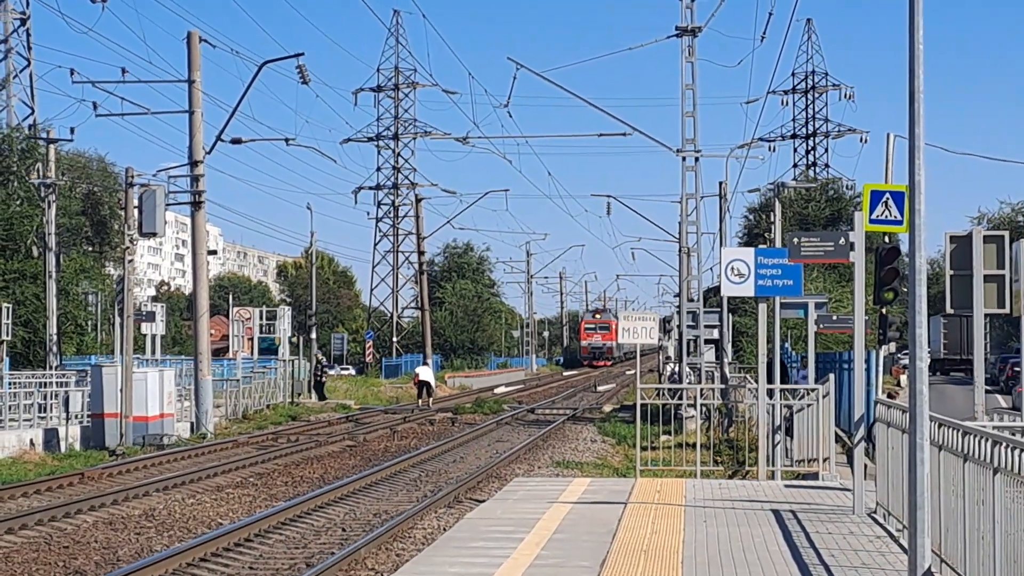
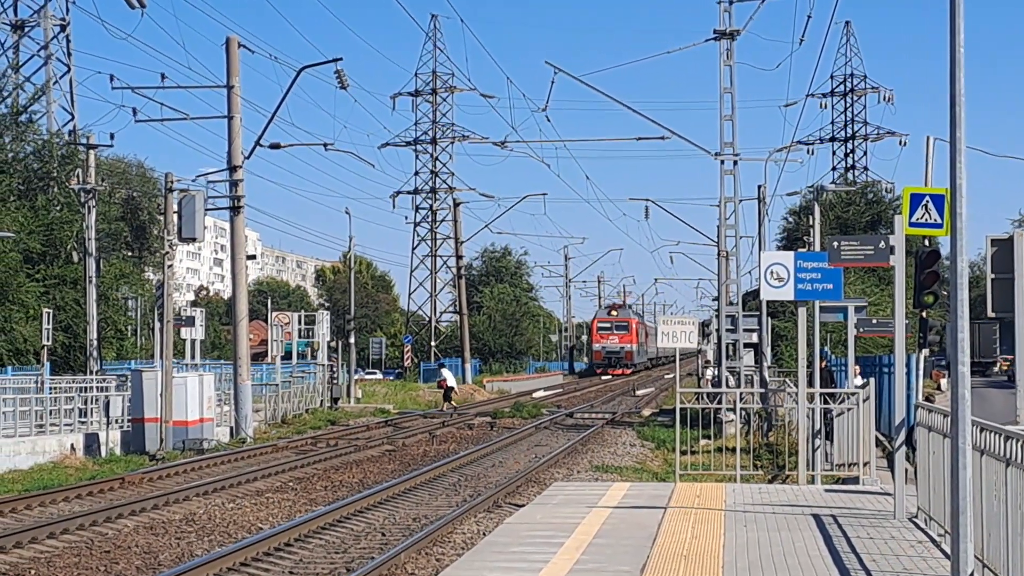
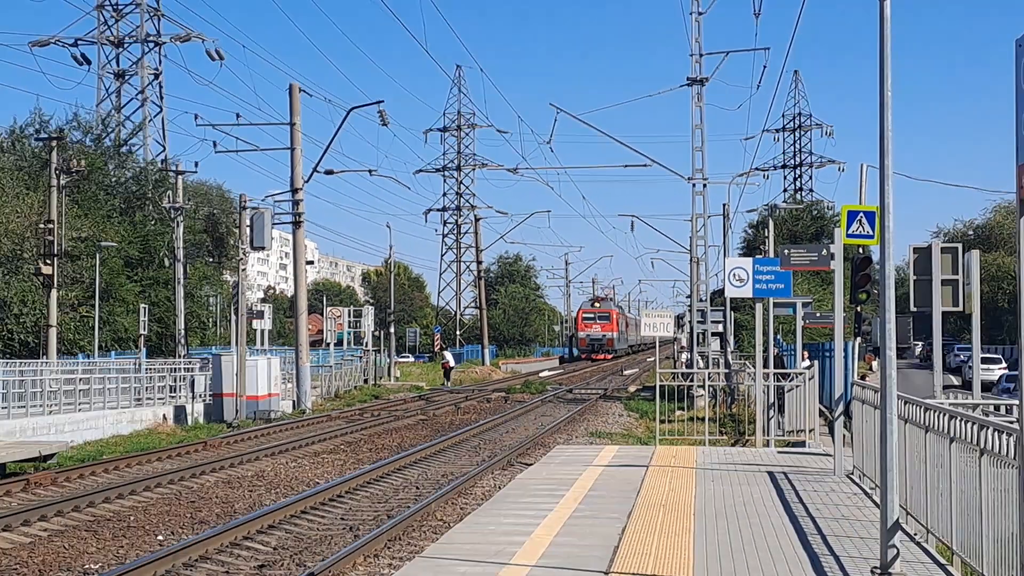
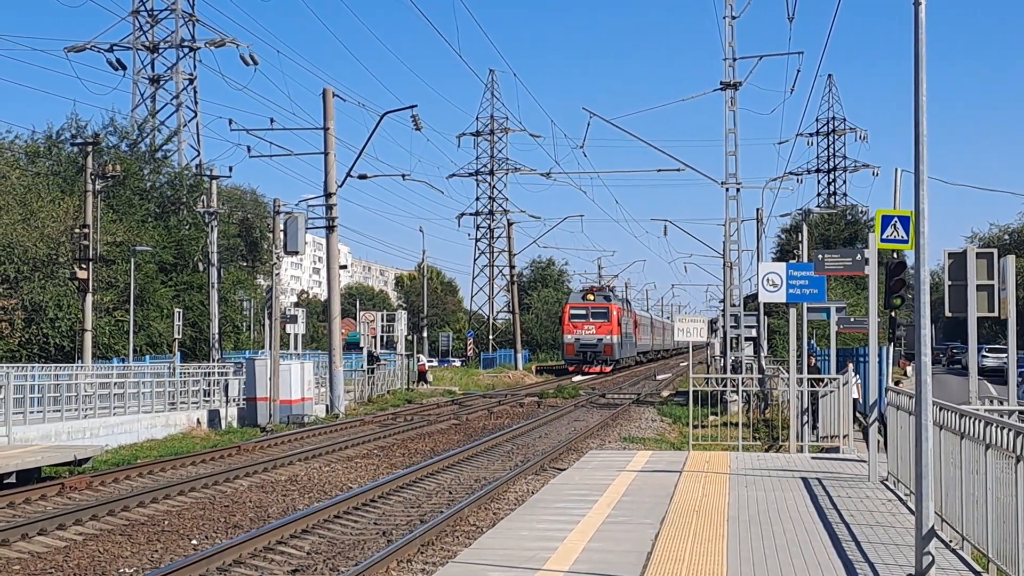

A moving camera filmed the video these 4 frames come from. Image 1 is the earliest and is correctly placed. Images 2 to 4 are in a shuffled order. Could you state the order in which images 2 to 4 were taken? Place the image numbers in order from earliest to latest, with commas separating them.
2, 3, 4
